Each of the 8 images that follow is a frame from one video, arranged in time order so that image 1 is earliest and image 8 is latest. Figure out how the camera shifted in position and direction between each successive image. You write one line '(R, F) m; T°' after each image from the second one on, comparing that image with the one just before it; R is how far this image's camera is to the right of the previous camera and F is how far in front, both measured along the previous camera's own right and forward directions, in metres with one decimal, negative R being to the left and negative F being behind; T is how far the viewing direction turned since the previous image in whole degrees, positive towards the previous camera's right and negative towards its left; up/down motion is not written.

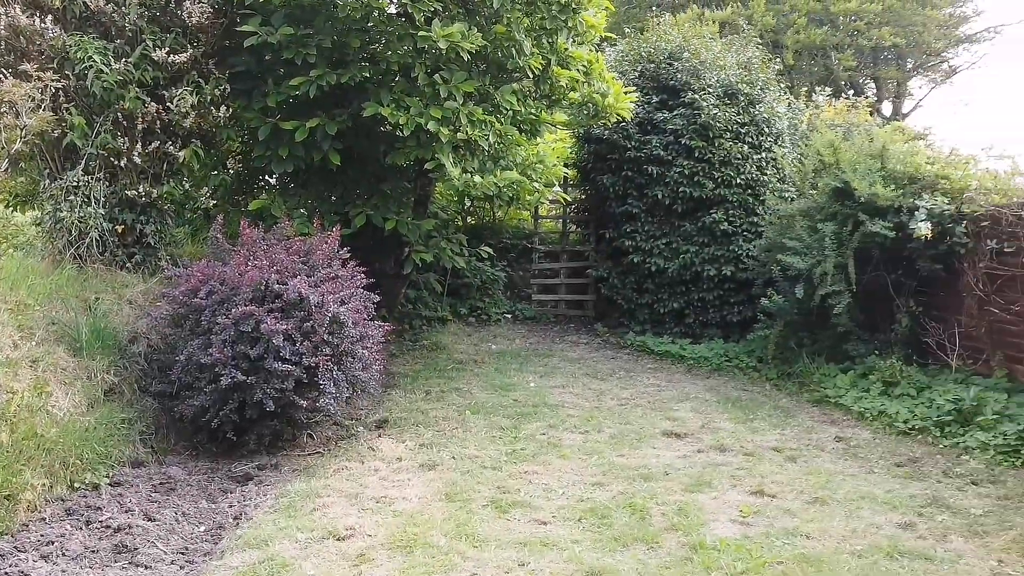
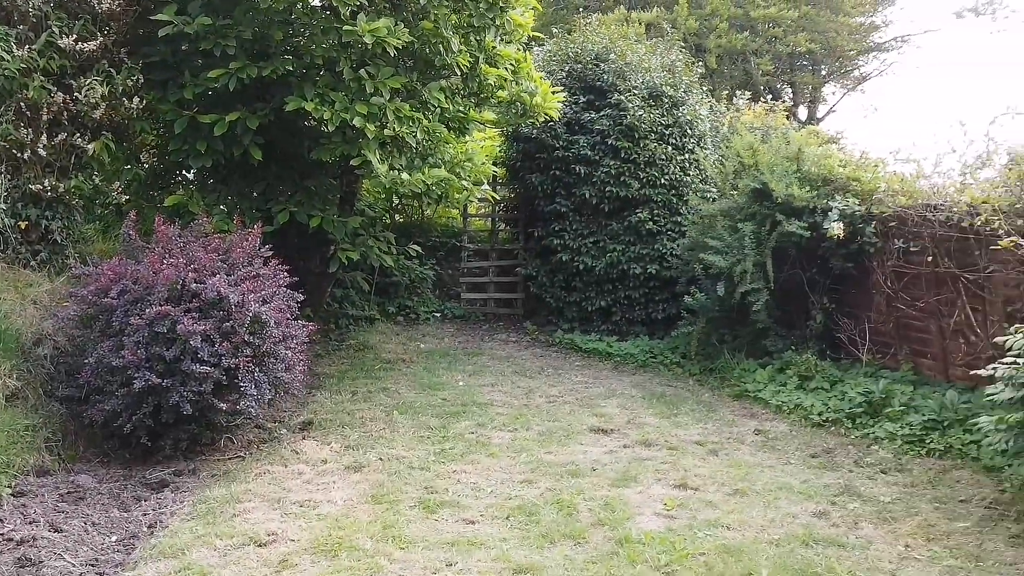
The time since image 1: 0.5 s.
(0.0, 0.0) m; +5°
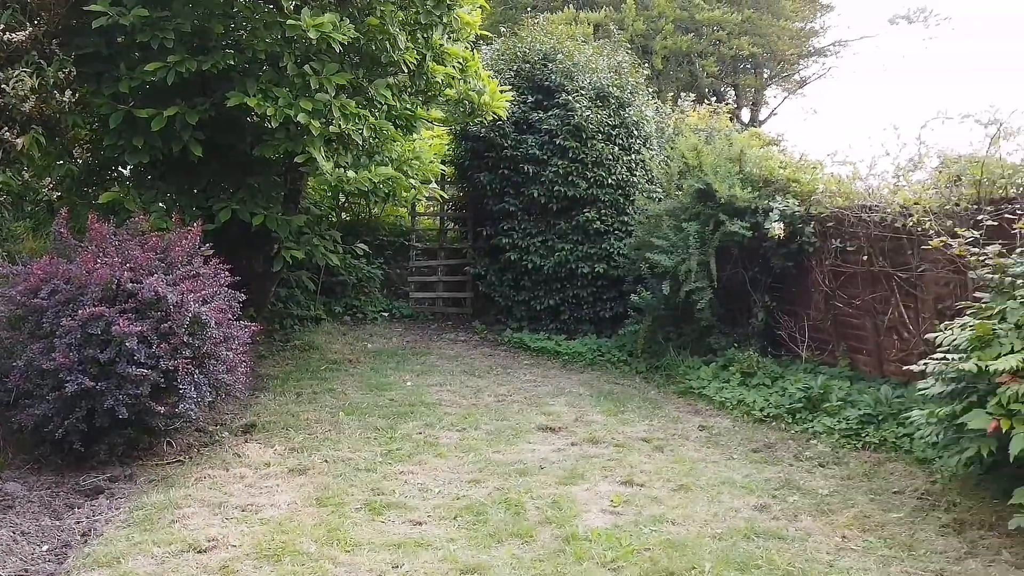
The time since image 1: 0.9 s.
(0.0, 0.0) m; +4°
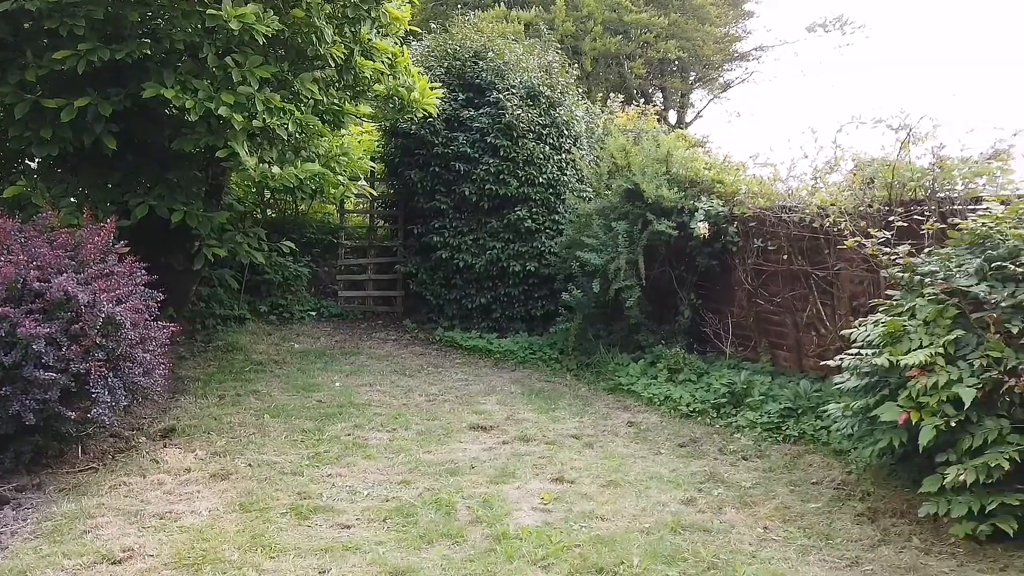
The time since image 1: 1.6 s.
(0.0, 0.0) m; +5°
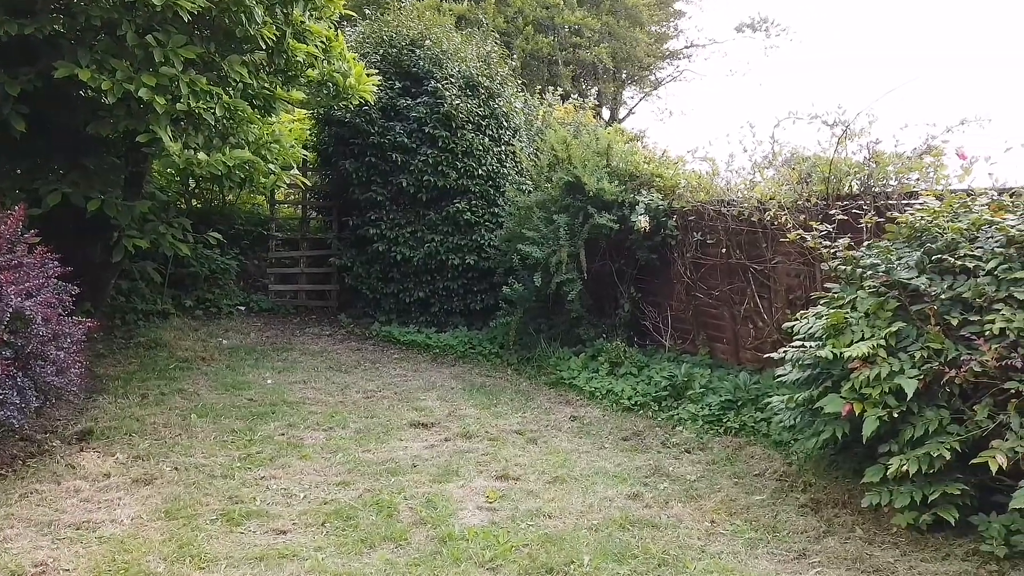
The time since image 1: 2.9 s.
(-0.1, +0.1) m; +5°
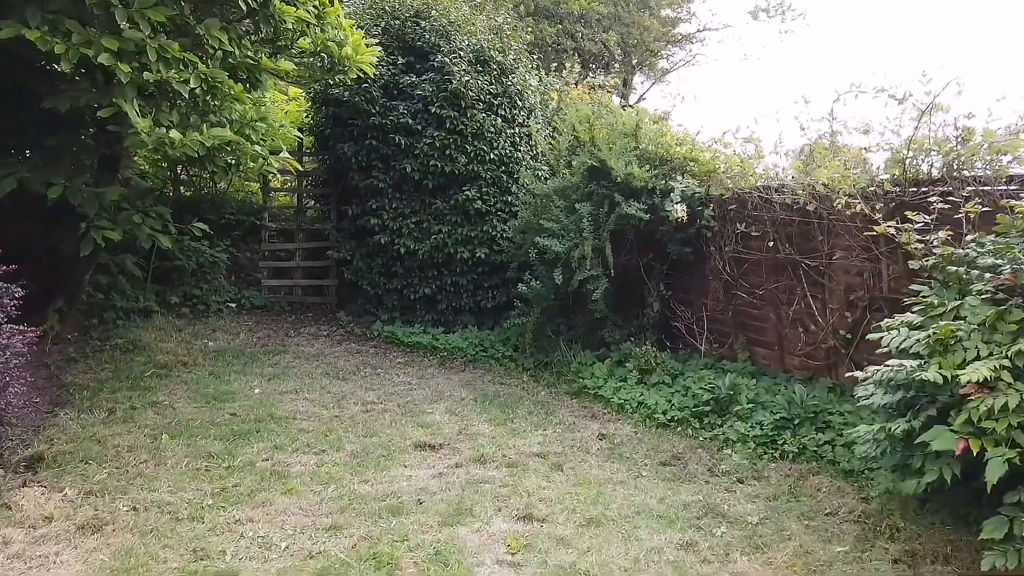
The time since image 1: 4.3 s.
(-0.1, +0.7) m; 0°
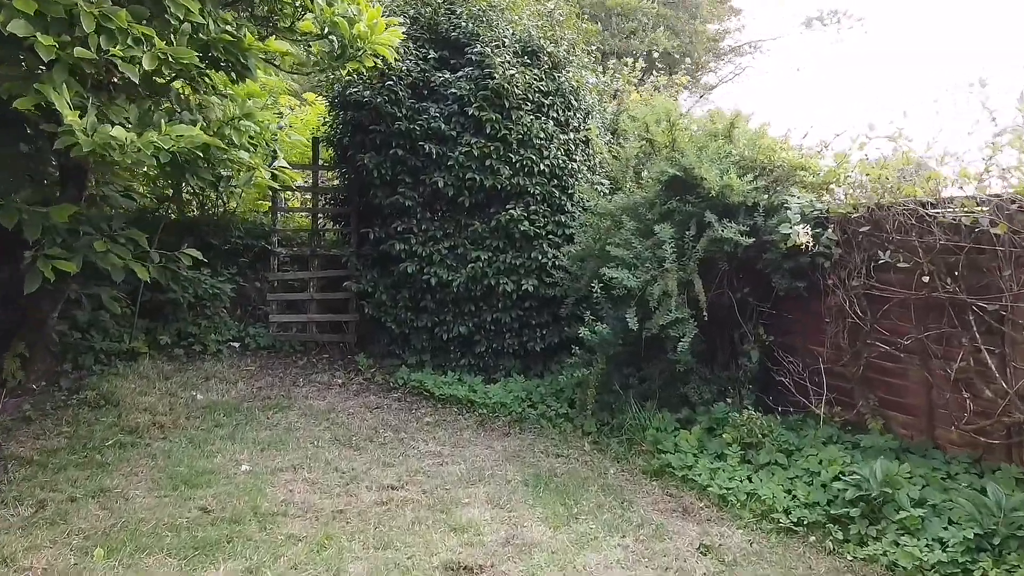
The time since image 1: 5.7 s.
(-0.1, +1.2) m; -3°
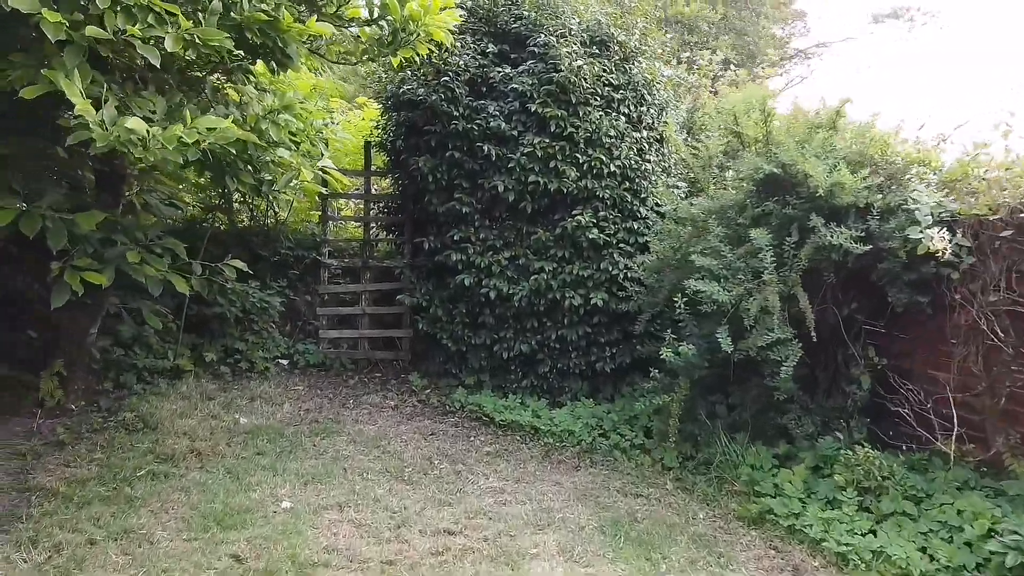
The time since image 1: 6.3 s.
(-0.1, +0.5) m; -4°
